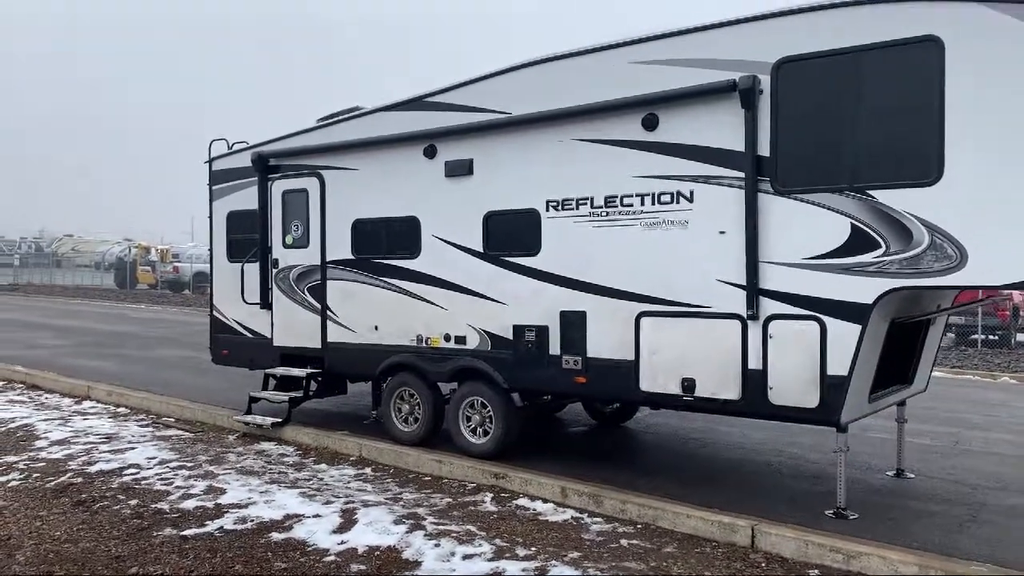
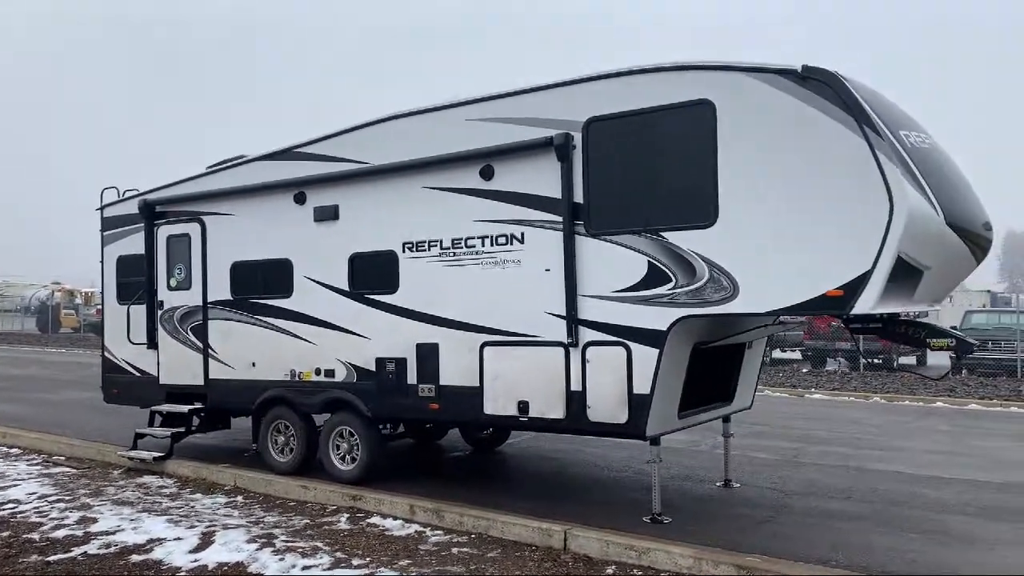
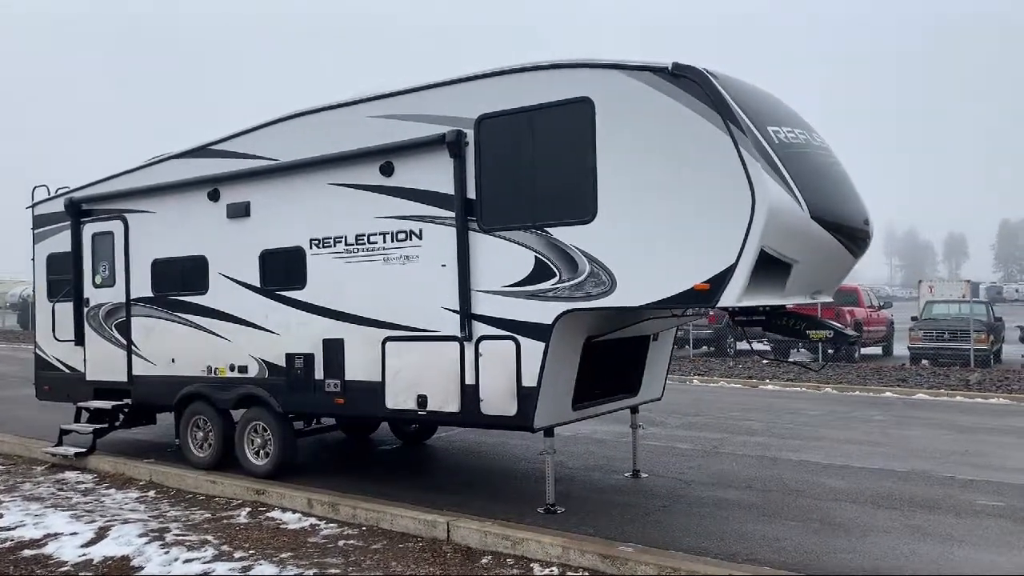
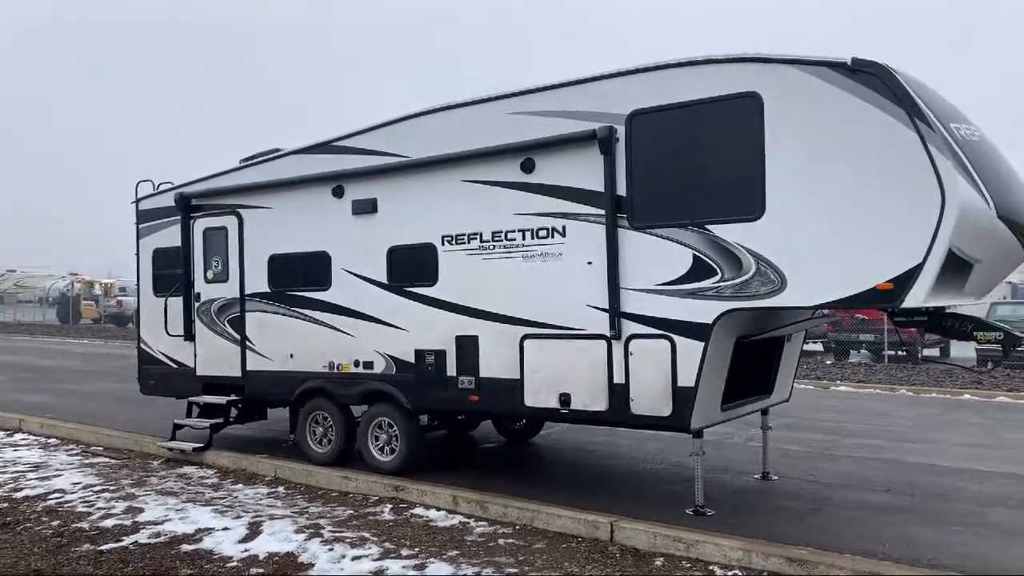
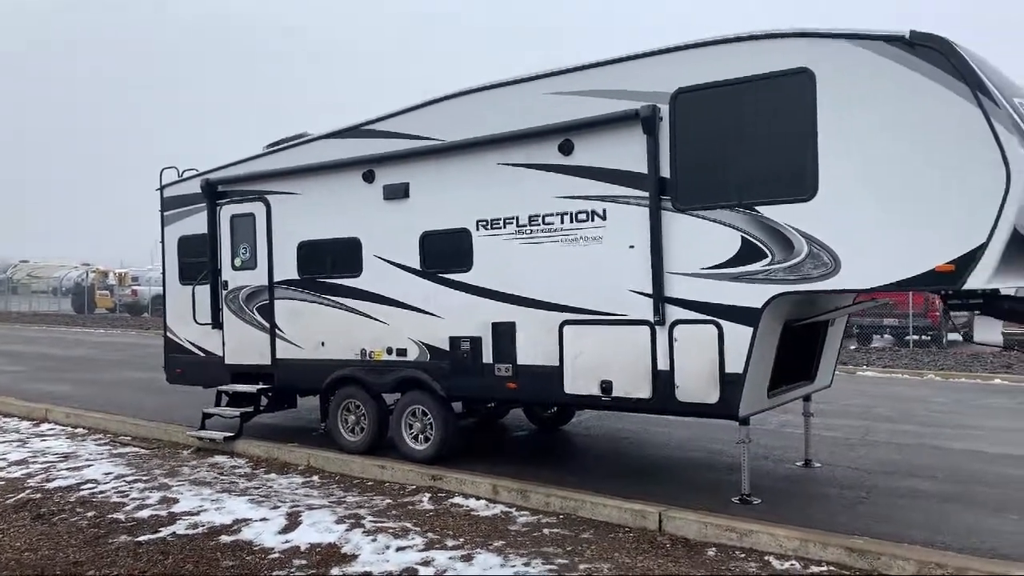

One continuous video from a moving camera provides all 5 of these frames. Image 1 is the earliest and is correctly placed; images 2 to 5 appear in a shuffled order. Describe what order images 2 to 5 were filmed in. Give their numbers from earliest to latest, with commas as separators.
5, 4, 2, 3
